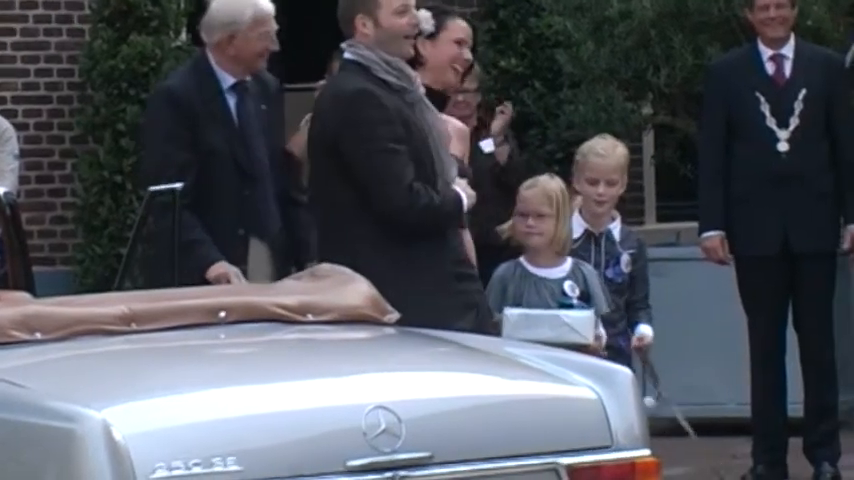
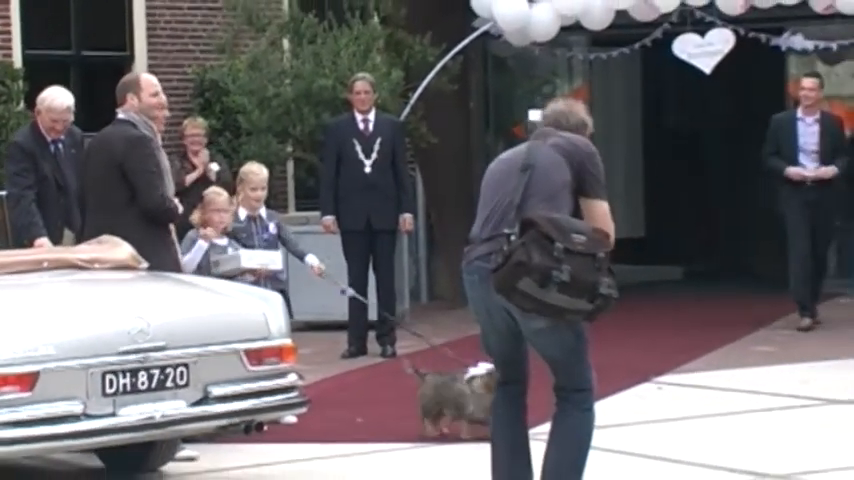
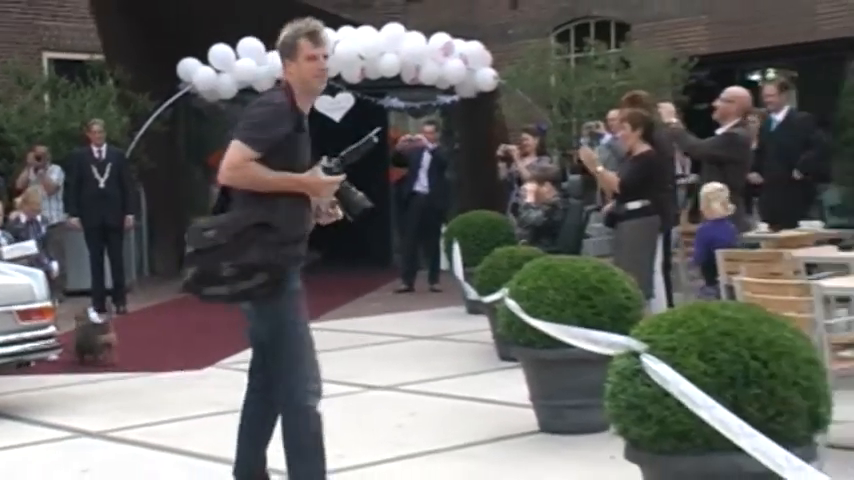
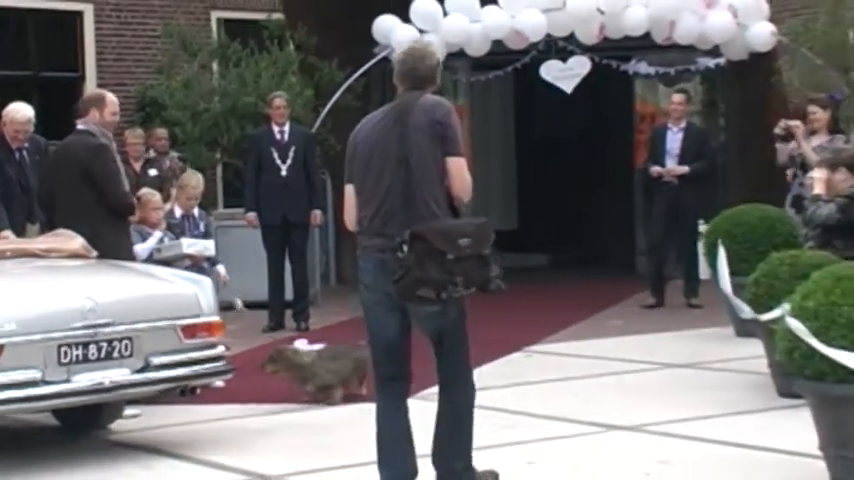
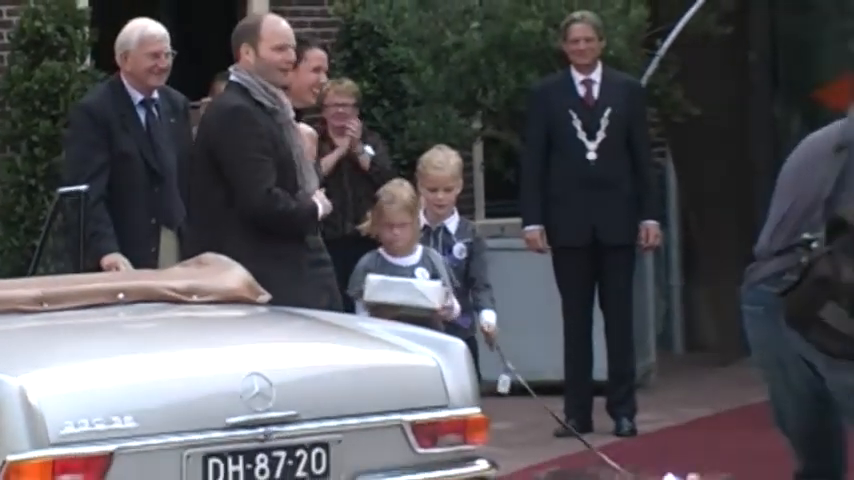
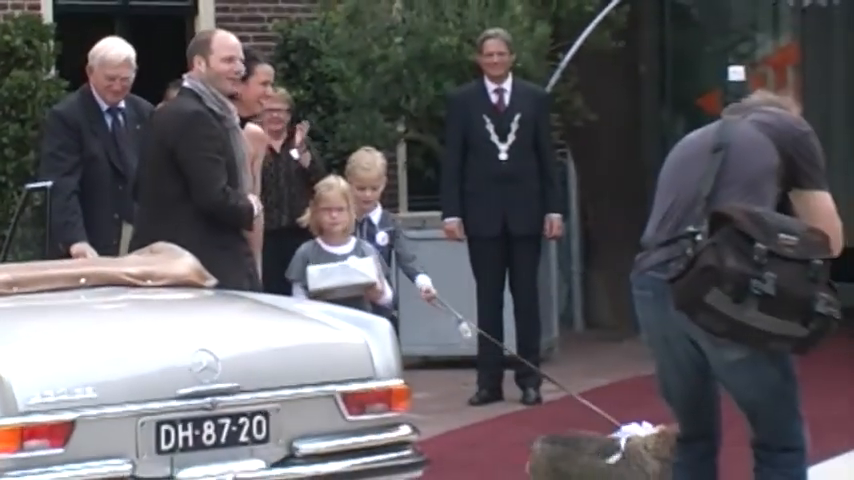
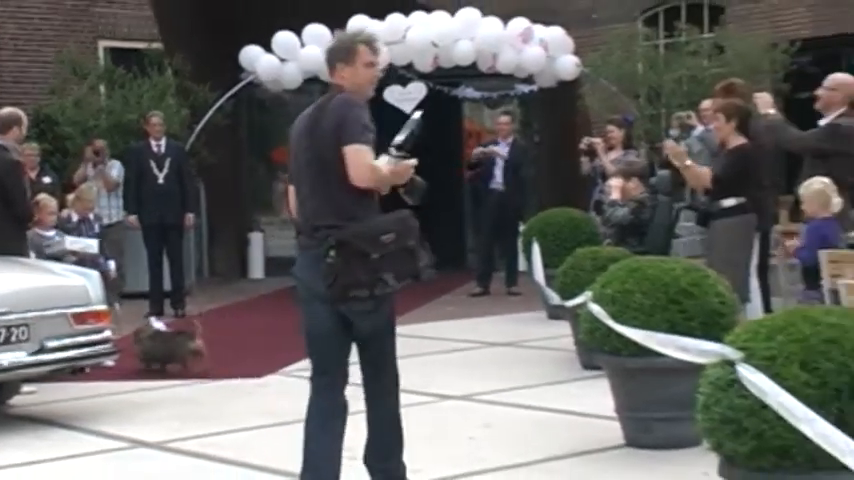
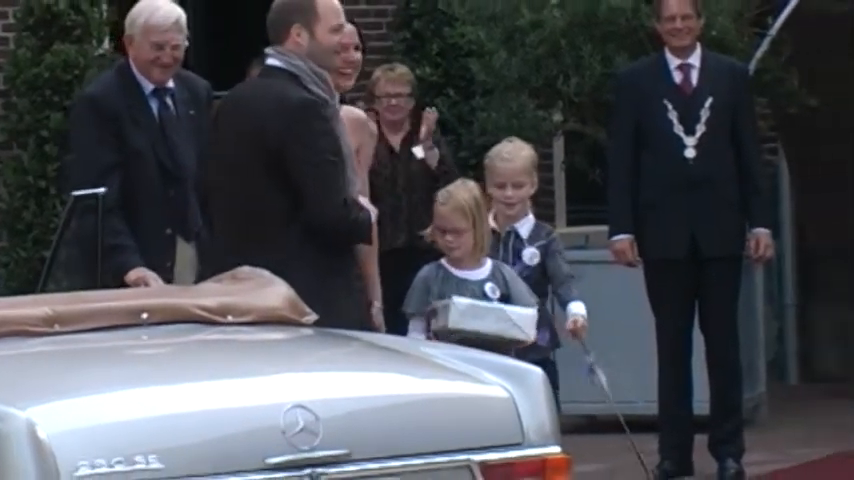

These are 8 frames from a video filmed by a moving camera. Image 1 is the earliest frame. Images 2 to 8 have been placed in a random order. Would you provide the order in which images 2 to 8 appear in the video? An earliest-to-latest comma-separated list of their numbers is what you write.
8, 5, 6, 2, 4, 7, 3
